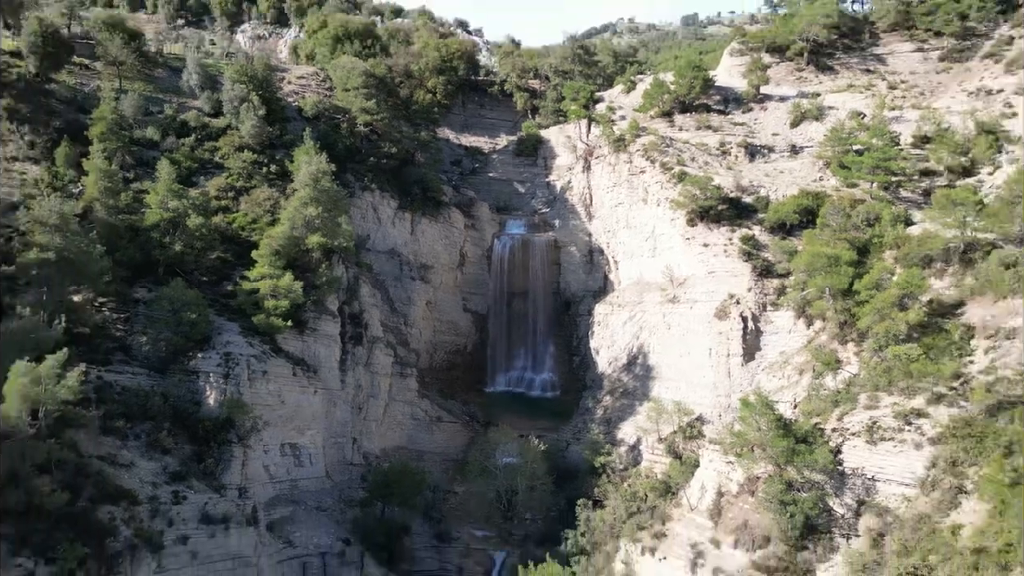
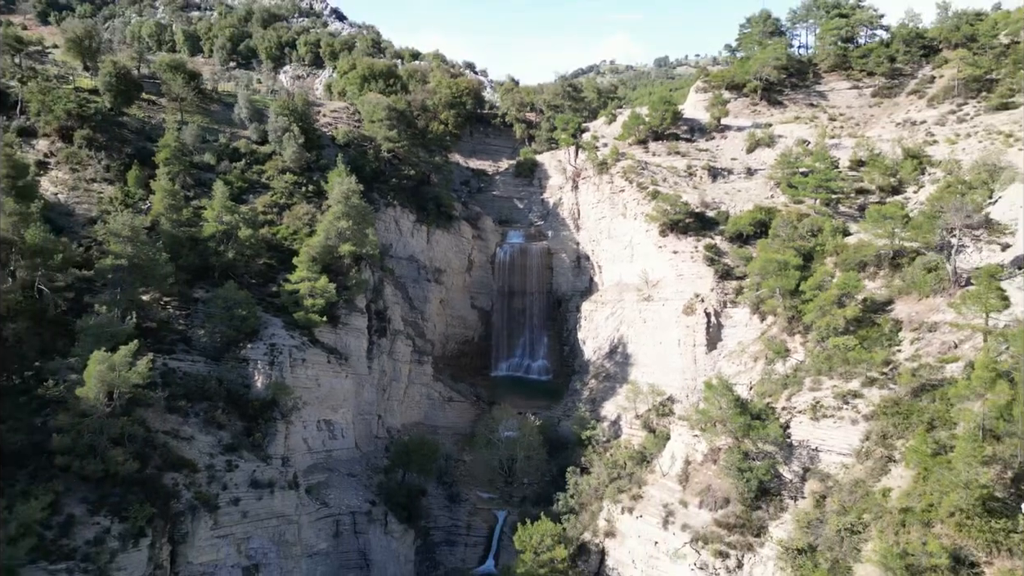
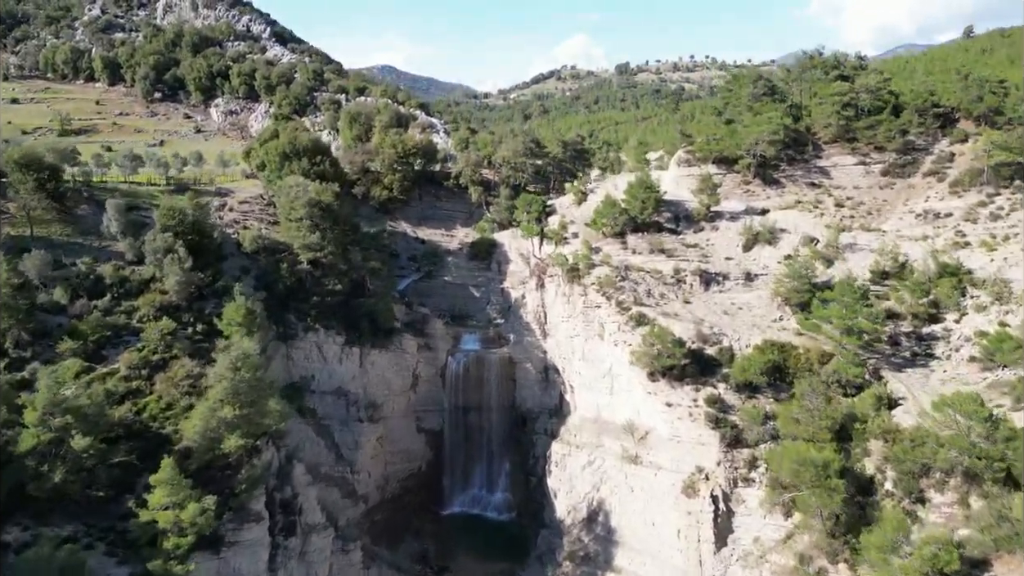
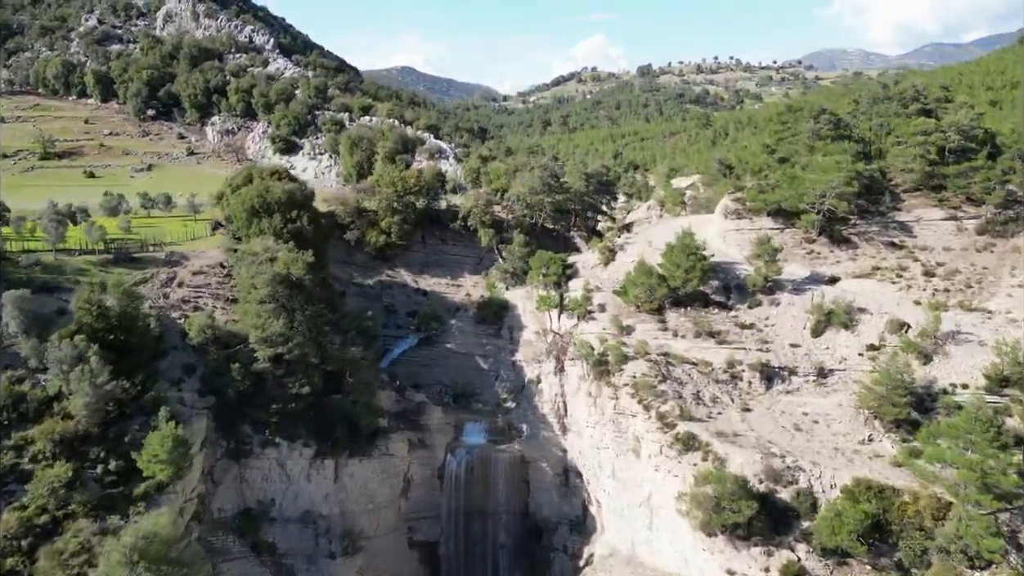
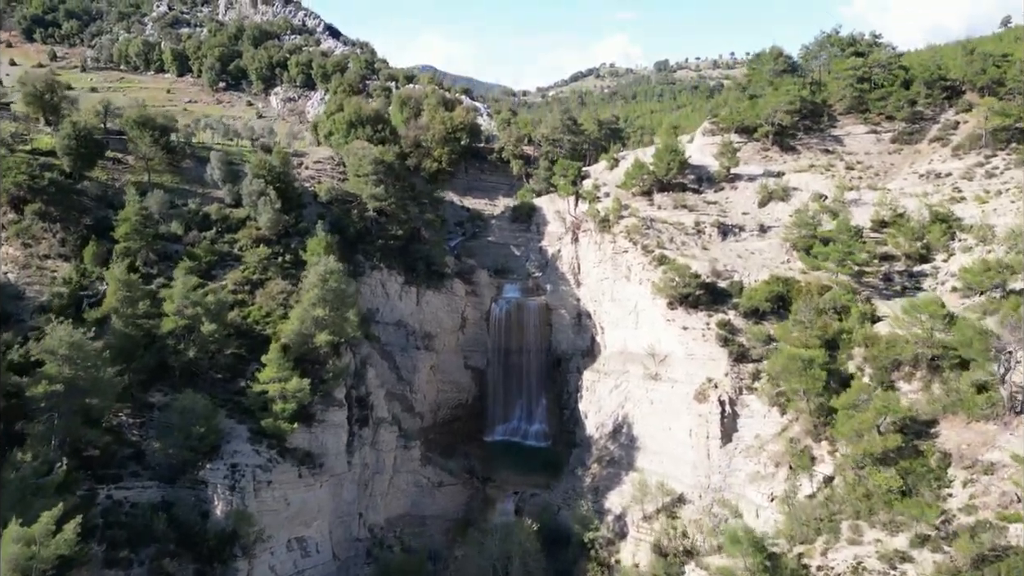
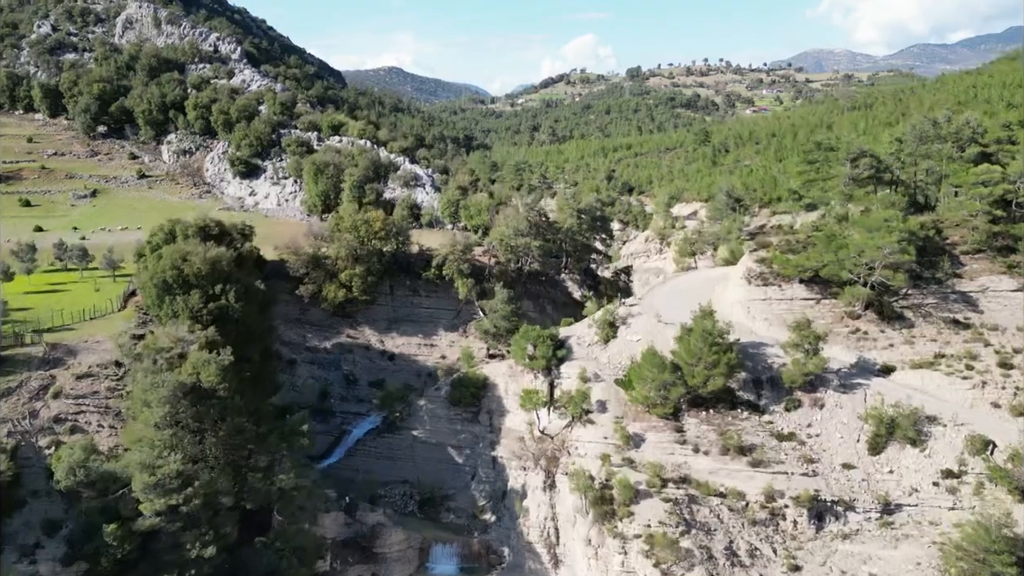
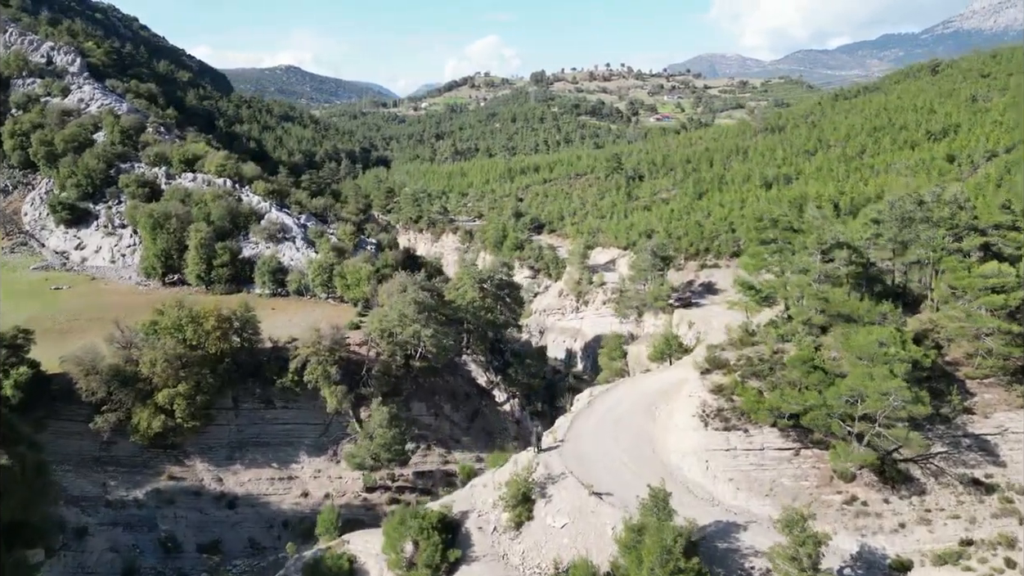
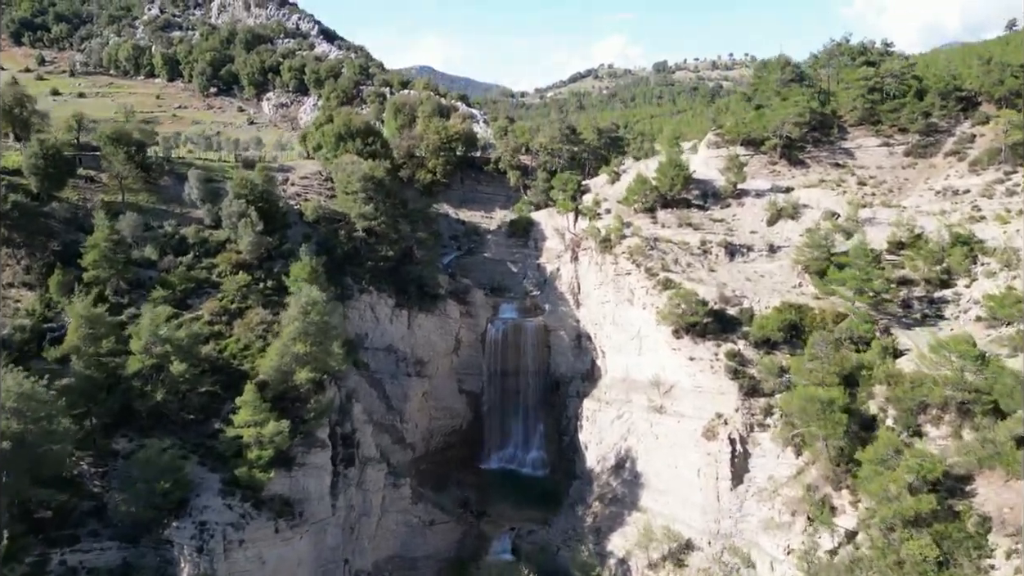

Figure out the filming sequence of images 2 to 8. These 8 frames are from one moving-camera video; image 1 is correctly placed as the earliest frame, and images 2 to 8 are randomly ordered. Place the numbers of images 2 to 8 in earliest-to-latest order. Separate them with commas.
2, 5, 8, 3, 4, 6, 7
